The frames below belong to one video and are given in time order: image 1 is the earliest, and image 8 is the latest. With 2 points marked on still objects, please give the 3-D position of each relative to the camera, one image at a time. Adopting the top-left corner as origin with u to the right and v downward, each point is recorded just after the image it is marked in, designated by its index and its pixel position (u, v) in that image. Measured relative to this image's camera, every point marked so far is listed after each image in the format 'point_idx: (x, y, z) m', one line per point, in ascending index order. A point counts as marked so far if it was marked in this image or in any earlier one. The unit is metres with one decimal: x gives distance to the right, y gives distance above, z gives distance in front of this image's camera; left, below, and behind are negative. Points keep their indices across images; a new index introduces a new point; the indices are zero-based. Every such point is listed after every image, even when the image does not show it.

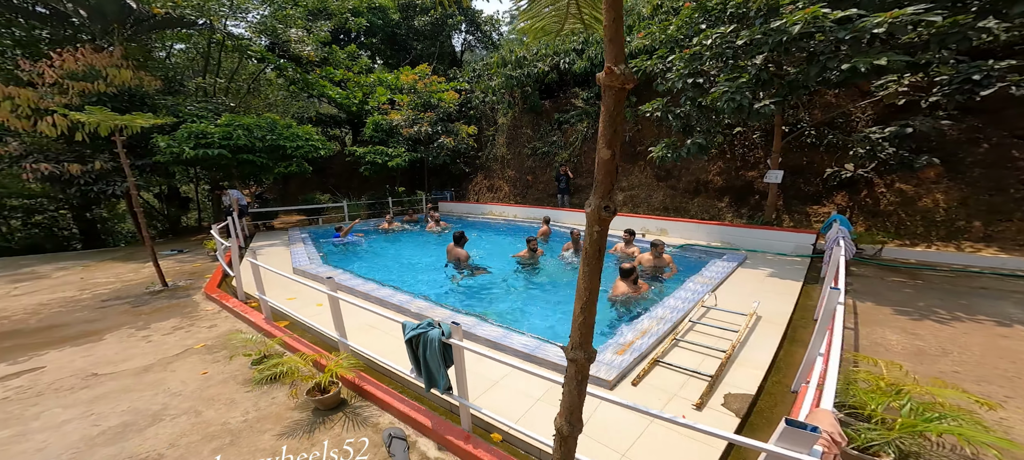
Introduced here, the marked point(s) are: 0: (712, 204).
0: (+5.9, +0.8, +9.6) m
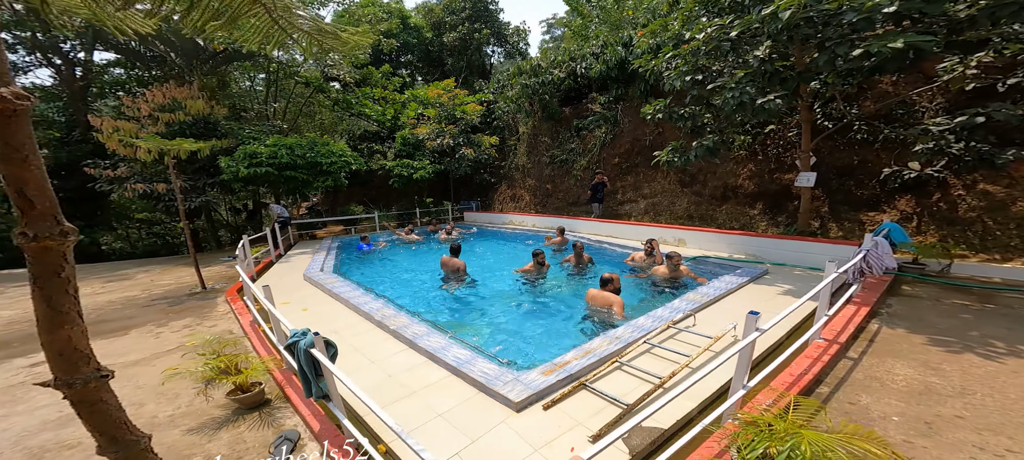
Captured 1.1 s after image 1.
0: (+6.2, +0.5, +8.7) m
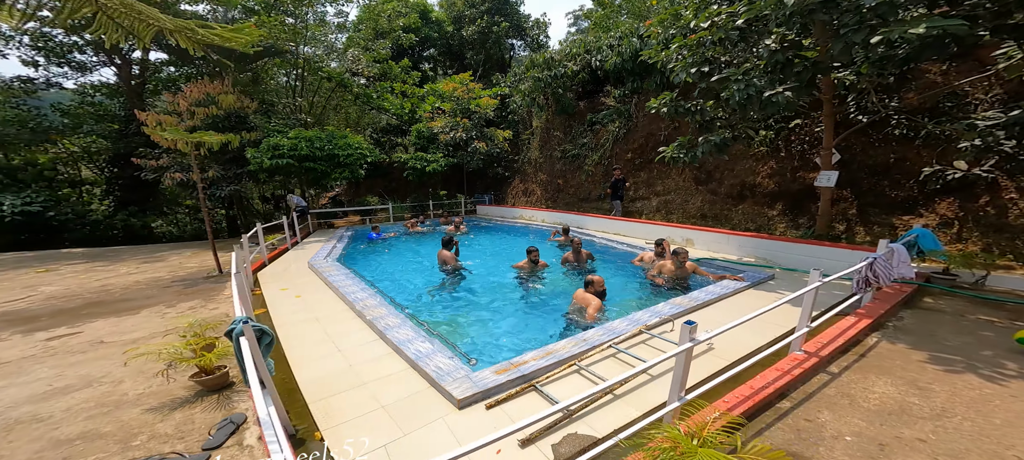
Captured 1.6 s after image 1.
0: (+6.2, +0.5, +8.2) m
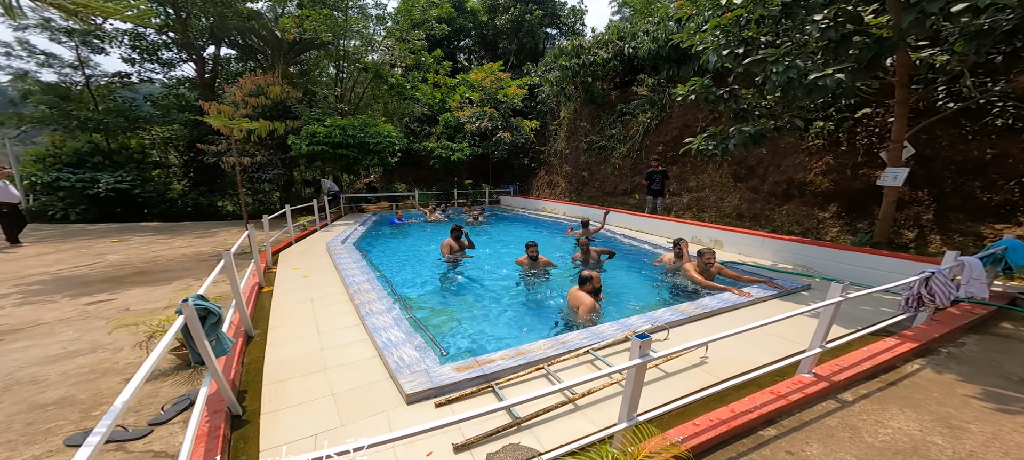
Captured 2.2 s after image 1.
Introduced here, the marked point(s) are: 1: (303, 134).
0: (+6.6, +0.4, +7.2) m
1: (-7.3, +3.3, +11.3) m
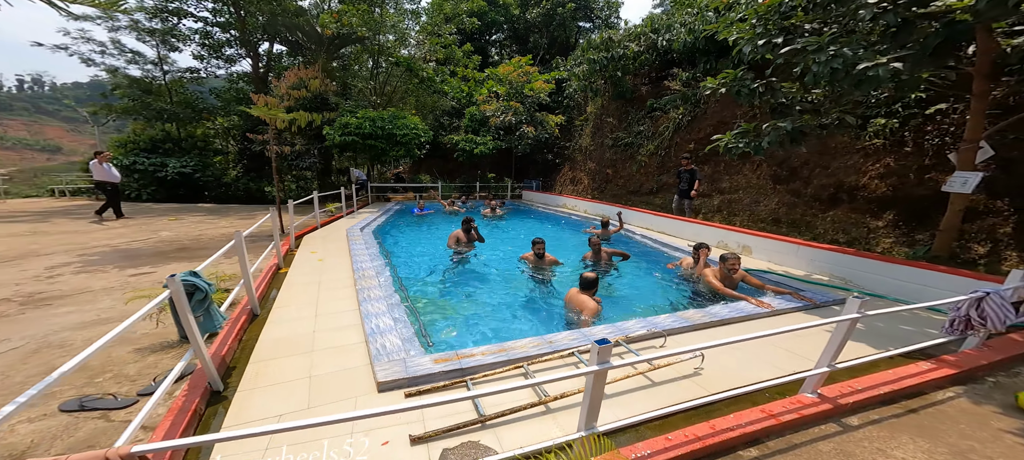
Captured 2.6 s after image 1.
0: (+6.9, +0.2, +6.5) m
1: (-6.4, +3.8, +11.8) m
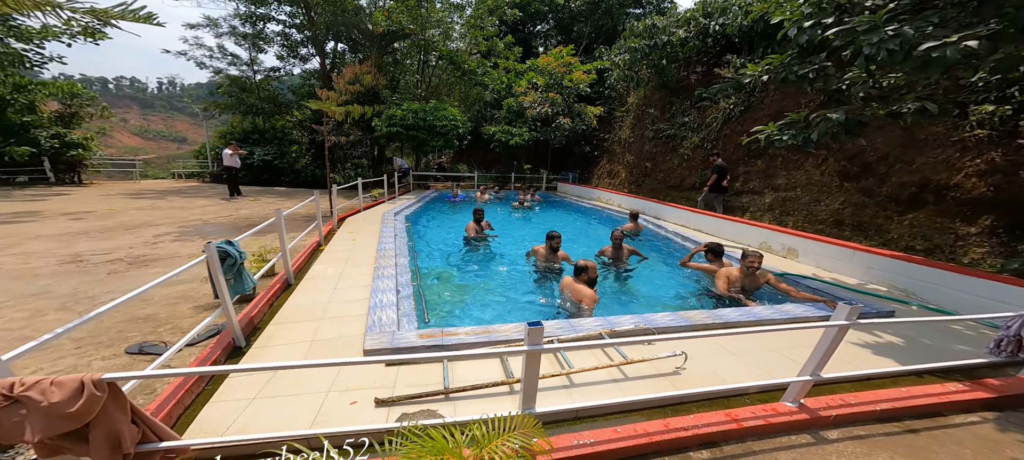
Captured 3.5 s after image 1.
0: (+7.2, +0.1, +5.5) m
1: (-5.0, +4.4, +12.7) m
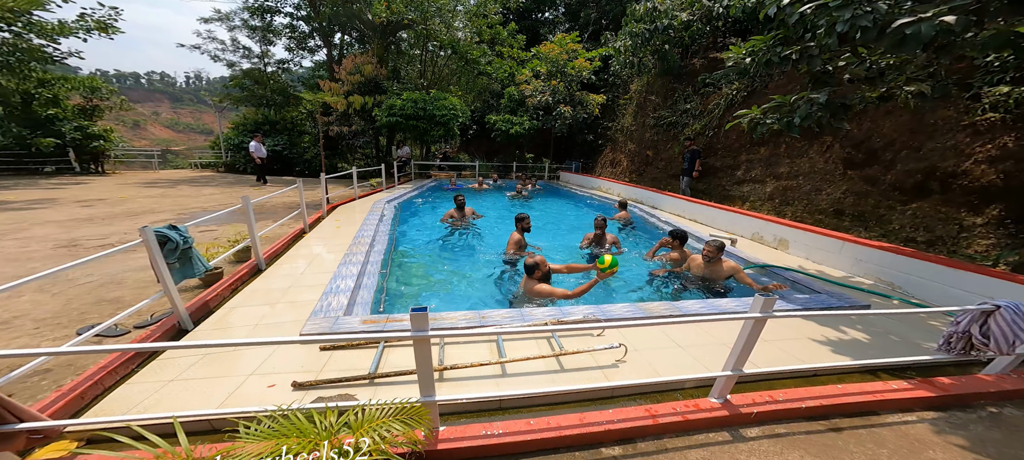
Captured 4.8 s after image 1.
0: (+6.8, +0.2, +5.1) m
1: (-5.0, +4.8, +12.7) m
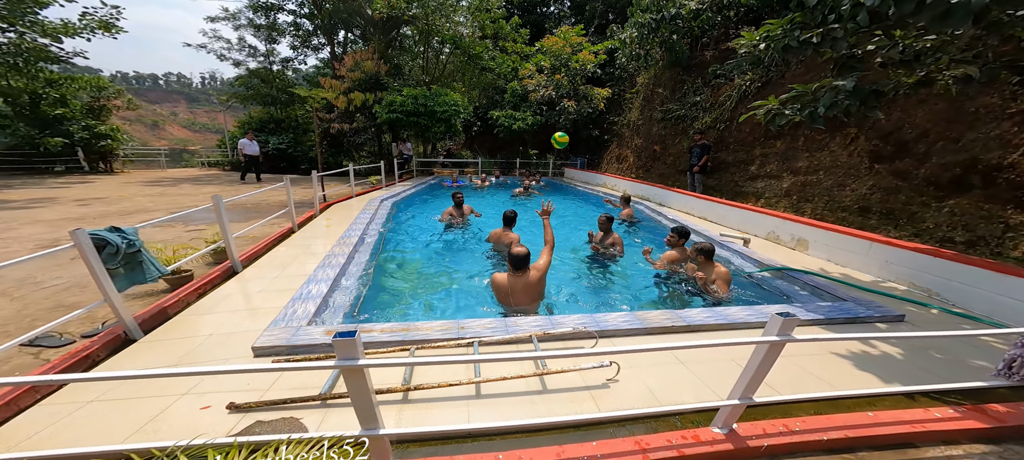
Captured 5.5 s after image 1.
0: (+6.7, +0.2, +4.6) m
1: (-4.9, +4.9, +12.5) m
